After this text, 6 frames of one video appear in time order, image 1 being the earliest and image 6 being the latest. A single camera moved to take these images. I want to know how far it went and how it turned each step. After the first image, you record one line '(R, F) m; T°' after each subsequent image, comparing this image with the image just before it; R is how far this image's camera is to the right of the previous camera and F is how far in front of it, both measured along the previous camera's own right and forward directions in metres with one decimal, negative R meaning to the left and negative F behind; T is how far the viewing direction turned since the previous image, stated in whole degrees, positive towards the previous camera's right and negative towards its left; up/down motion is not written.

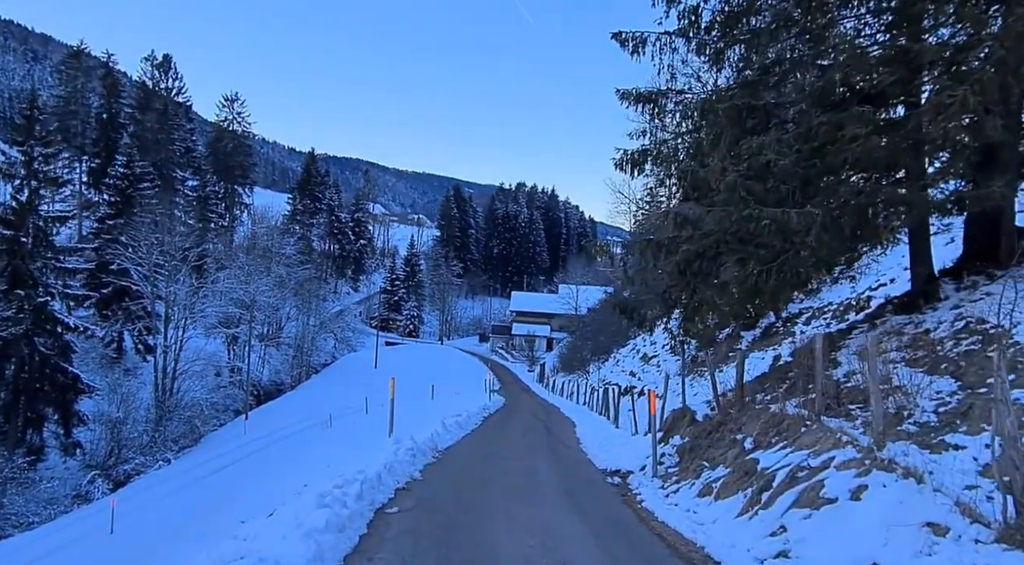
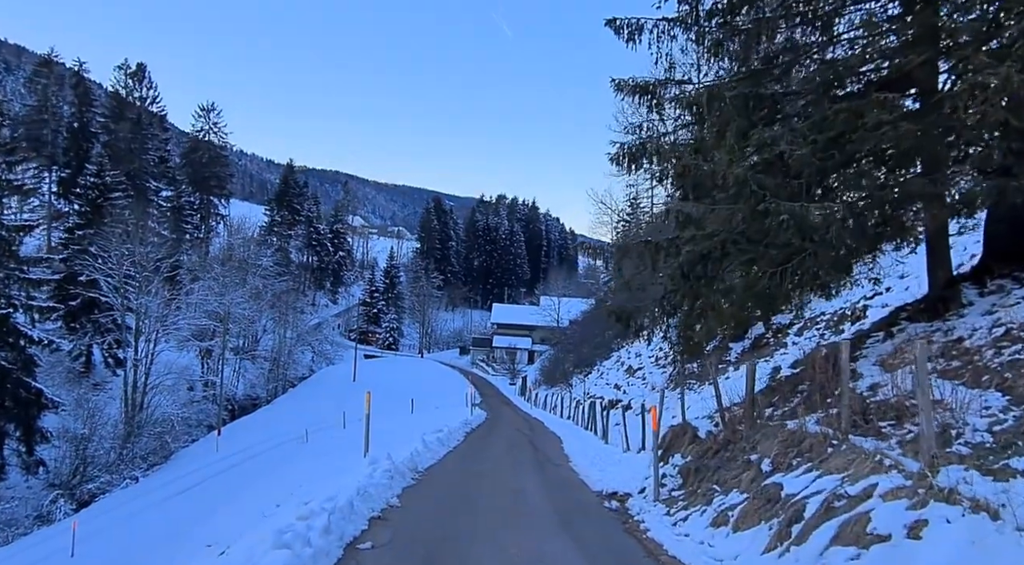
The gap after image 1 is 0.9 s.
(-0.1, +0.8) m; +1°
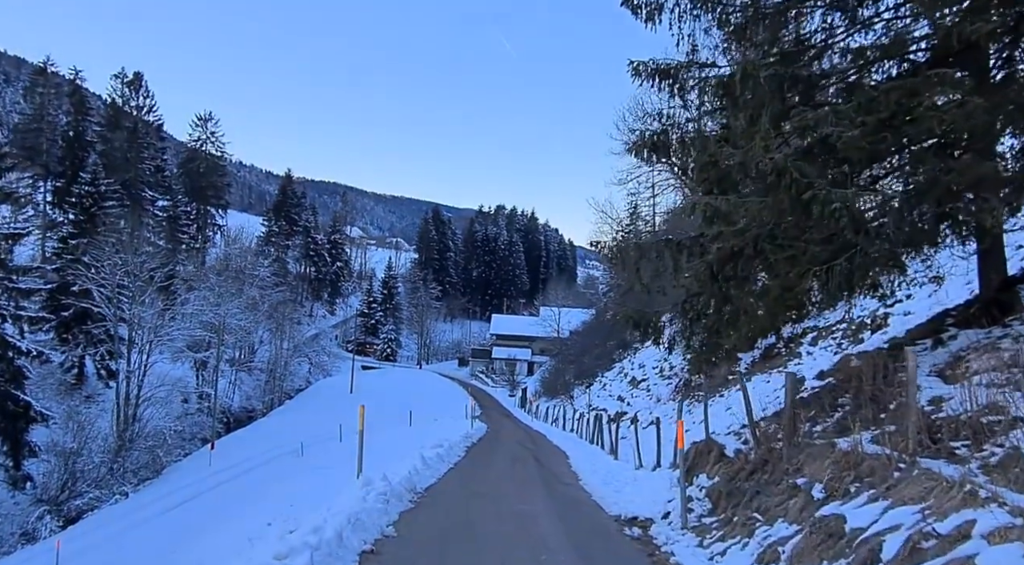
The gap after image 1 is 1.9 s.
(-0.1, +0.8) m; 0°
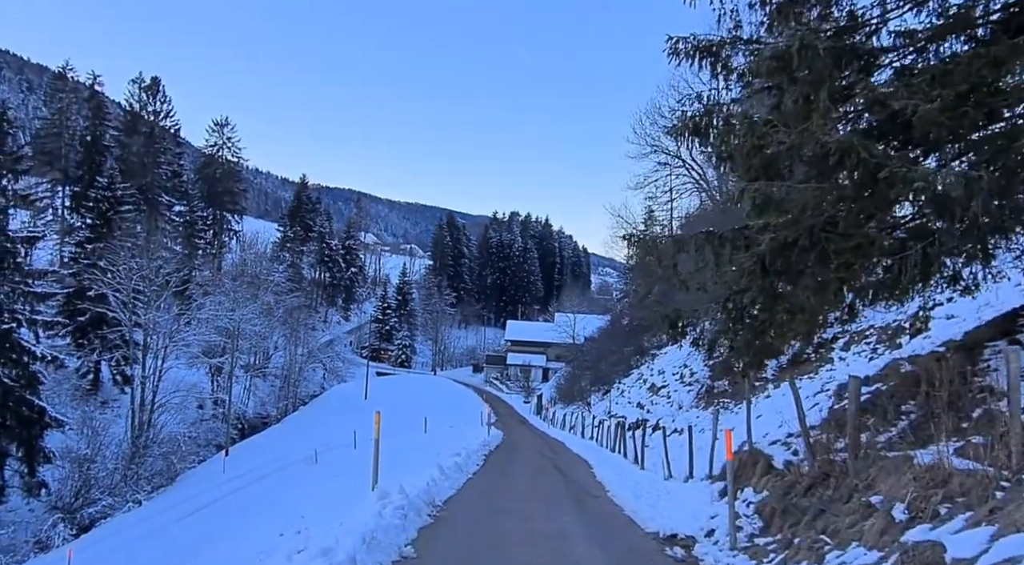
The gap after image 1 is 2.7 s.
(-0.1, +0.6) m; -1°
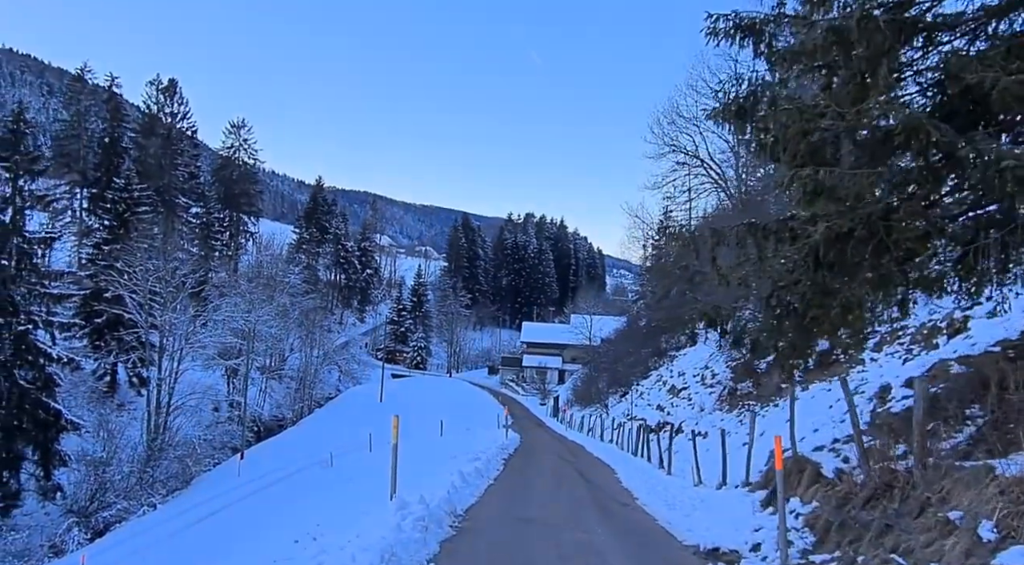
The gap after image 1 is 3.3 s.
(-0.1, +0.5) m; -1°
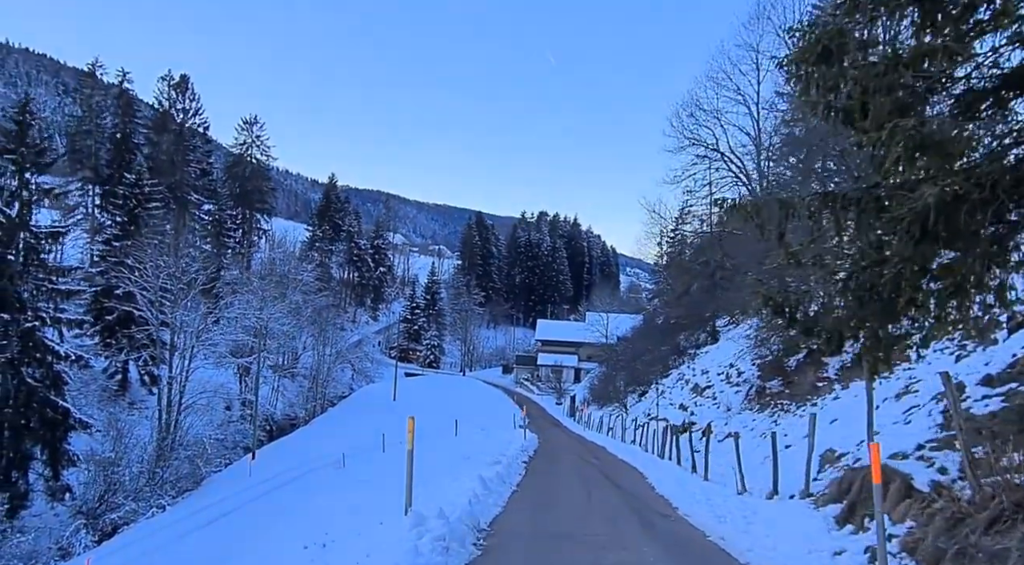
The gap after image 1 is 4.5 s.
(-0.2, +1.0) m; -1°
